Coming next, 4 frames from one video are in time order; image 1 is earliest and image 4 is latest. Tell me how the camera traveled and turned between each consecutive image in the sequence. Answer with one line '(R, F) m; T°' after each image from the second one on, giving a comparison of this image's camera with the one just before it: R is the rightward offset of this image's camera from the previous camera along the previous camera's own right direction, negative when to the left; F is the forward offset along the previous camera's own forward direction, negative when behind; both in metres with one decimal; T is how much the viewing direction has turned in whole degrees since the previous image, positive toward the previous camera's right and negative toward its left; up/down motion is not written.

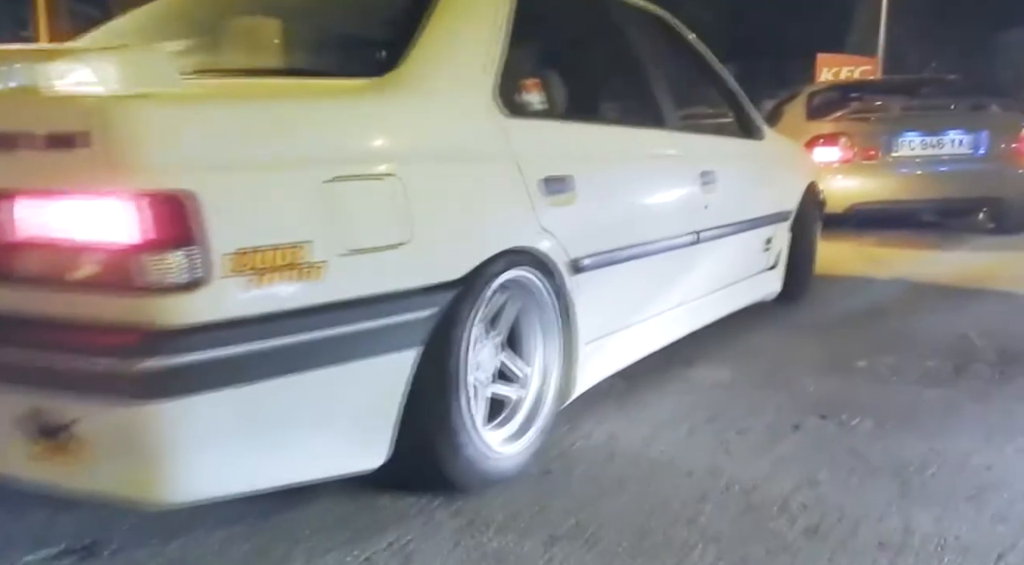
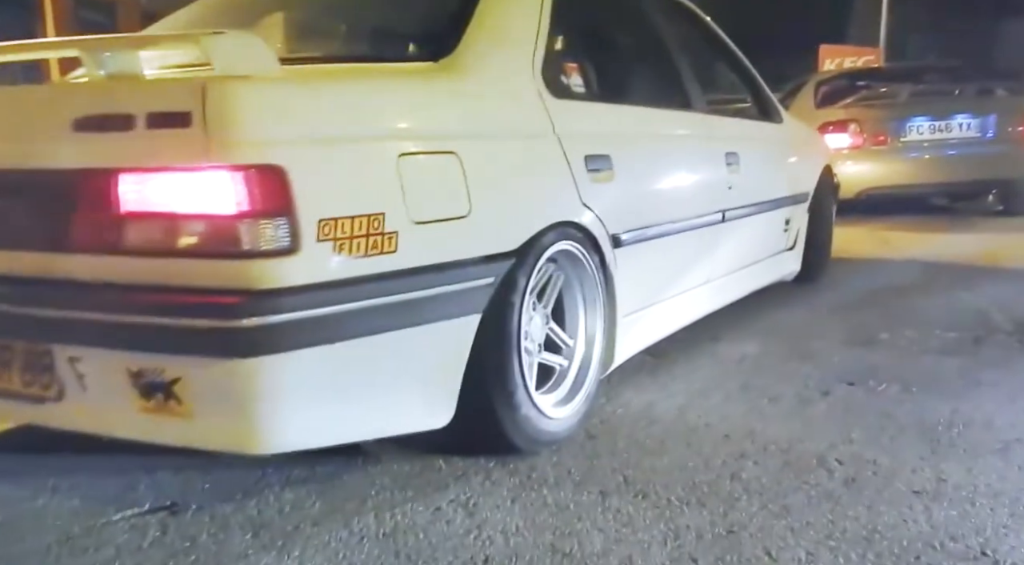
(-0.1, -0.1) m; 0°
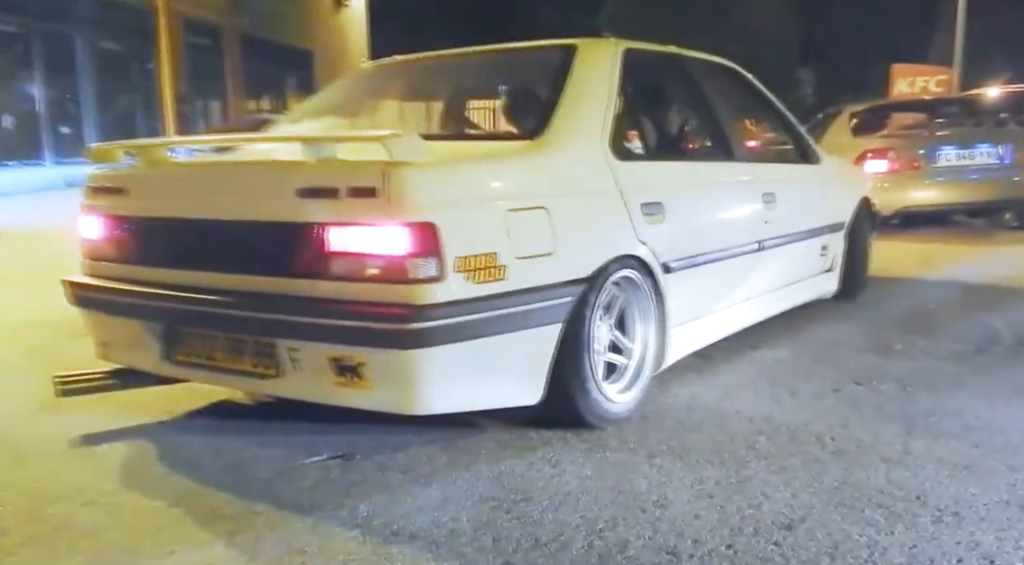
(0.0, -0.8) m; -5°
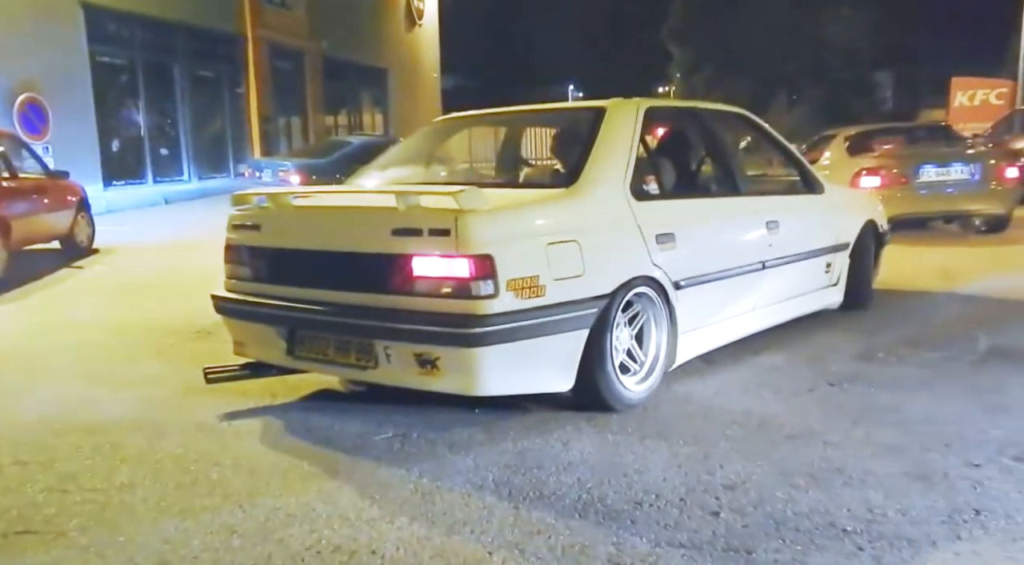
(+0.2, -0.8) m; -5°
